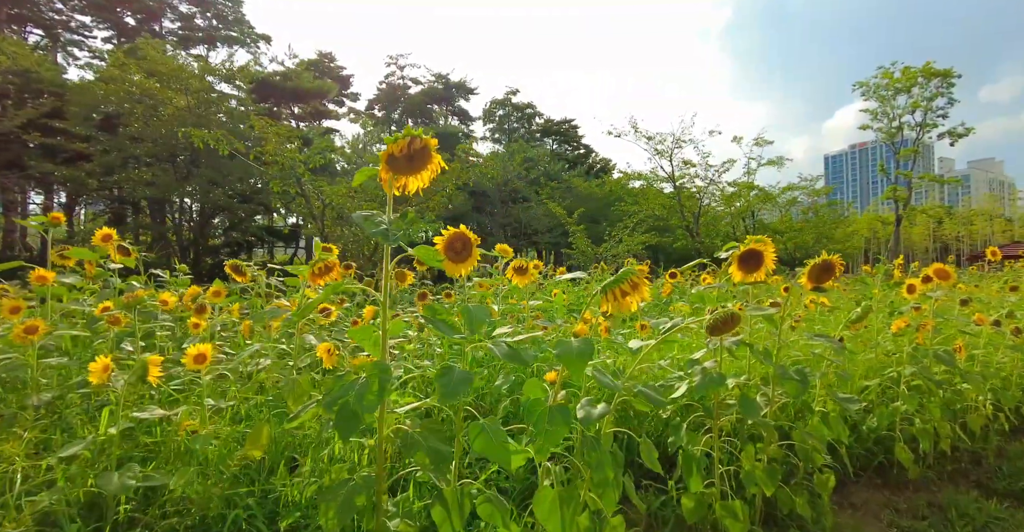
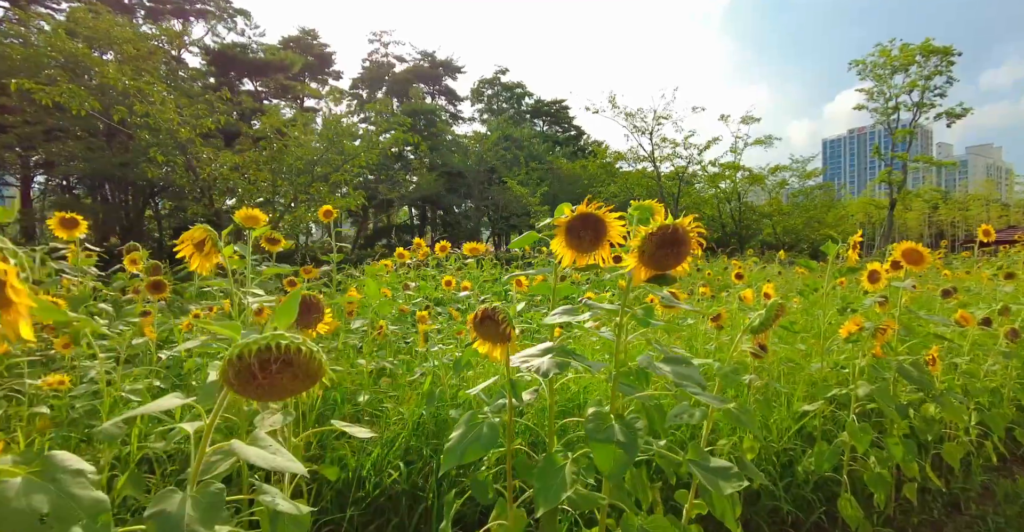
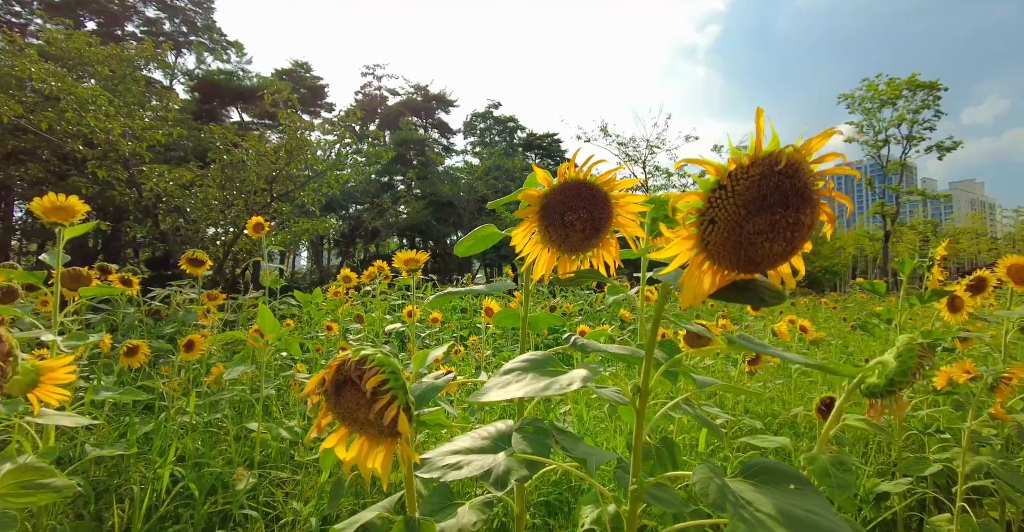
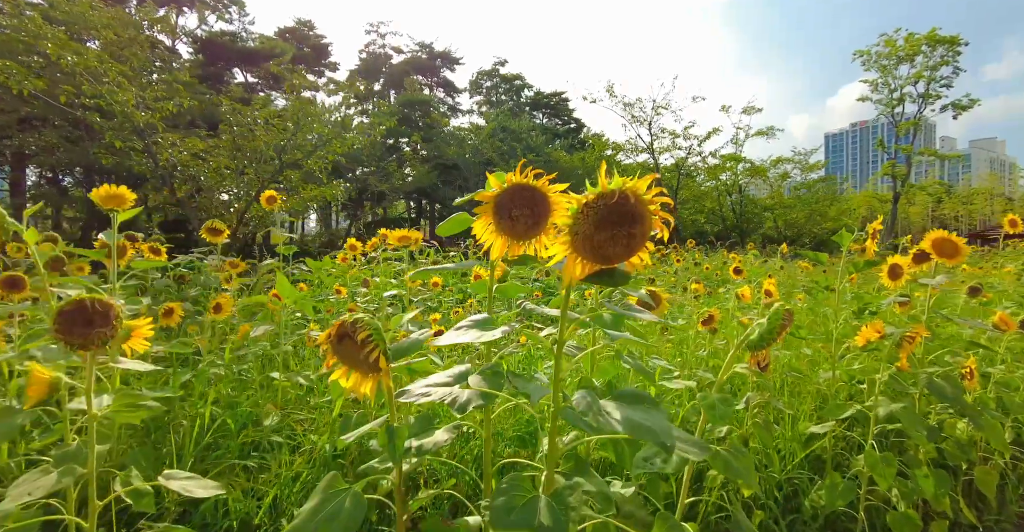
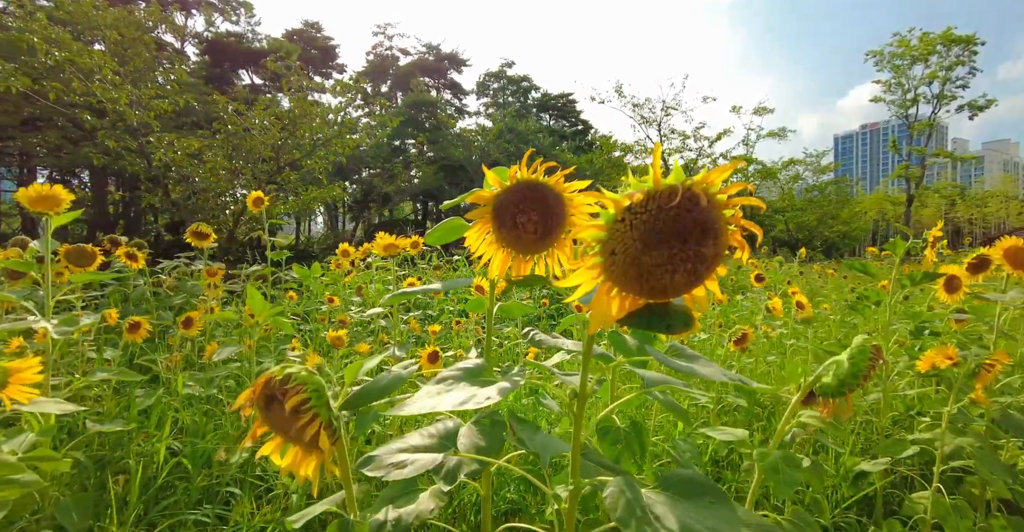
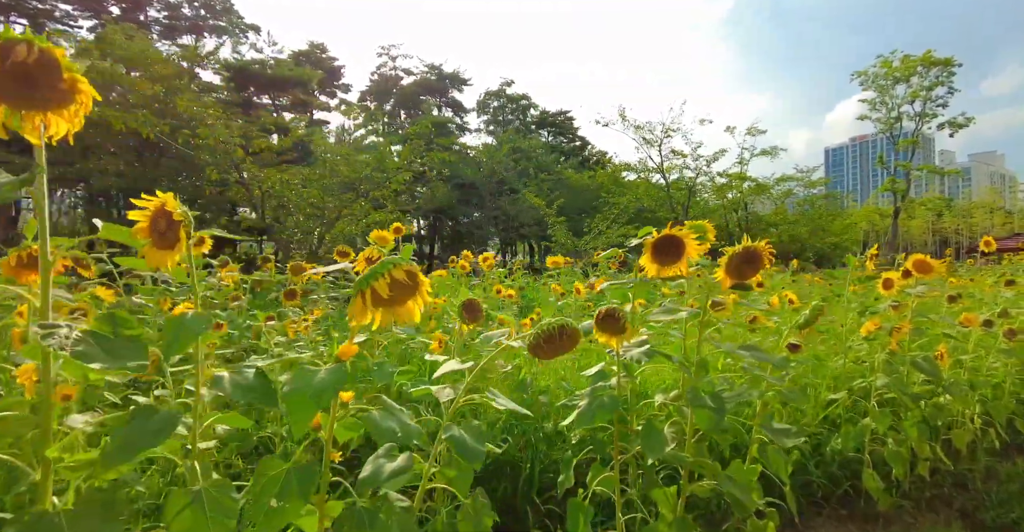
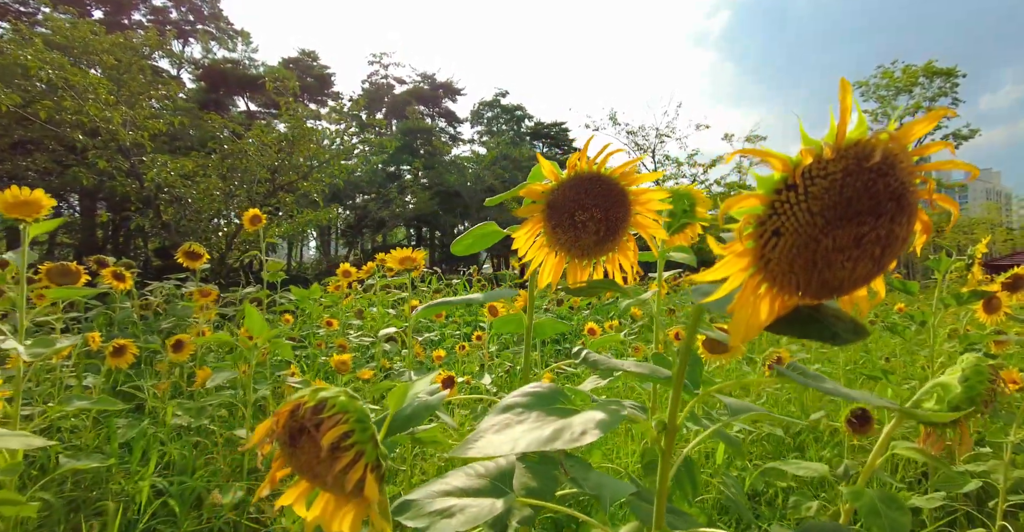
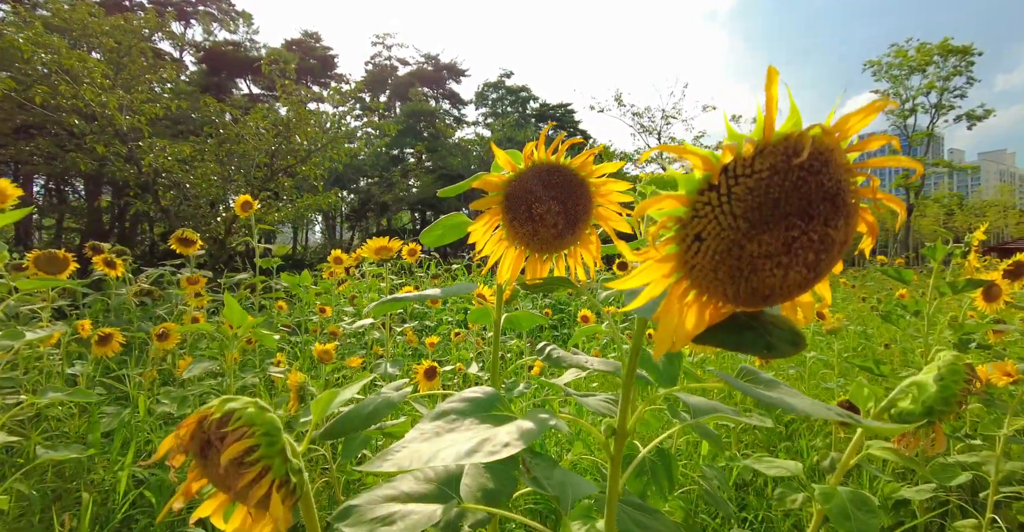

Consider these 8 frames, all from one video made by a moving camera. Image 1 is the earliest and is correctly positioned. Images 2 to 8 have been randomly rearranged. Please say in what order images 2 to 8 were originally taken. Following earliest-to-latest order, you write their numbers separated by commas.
6, 2, 4, 5, 8, 7, 3
